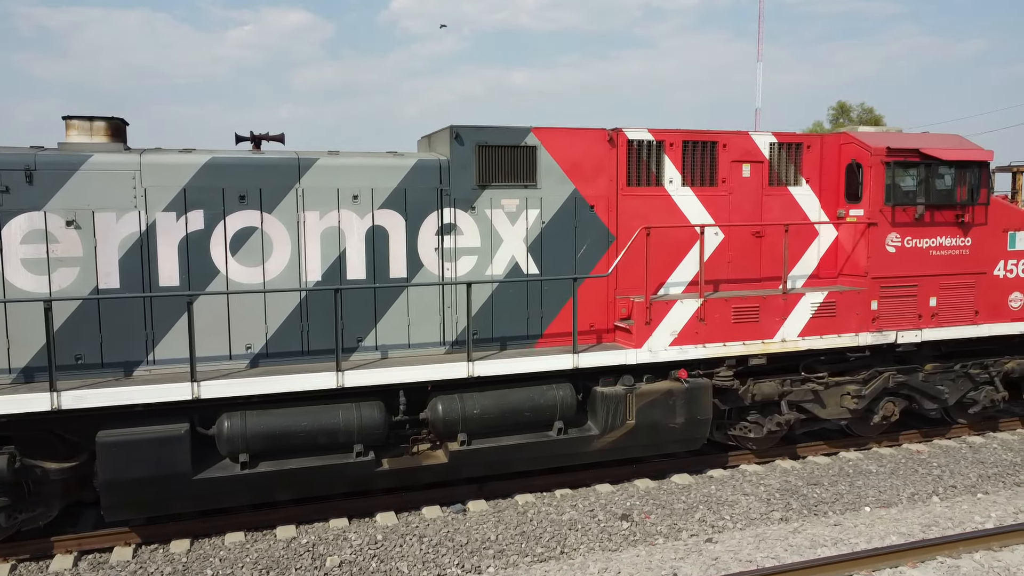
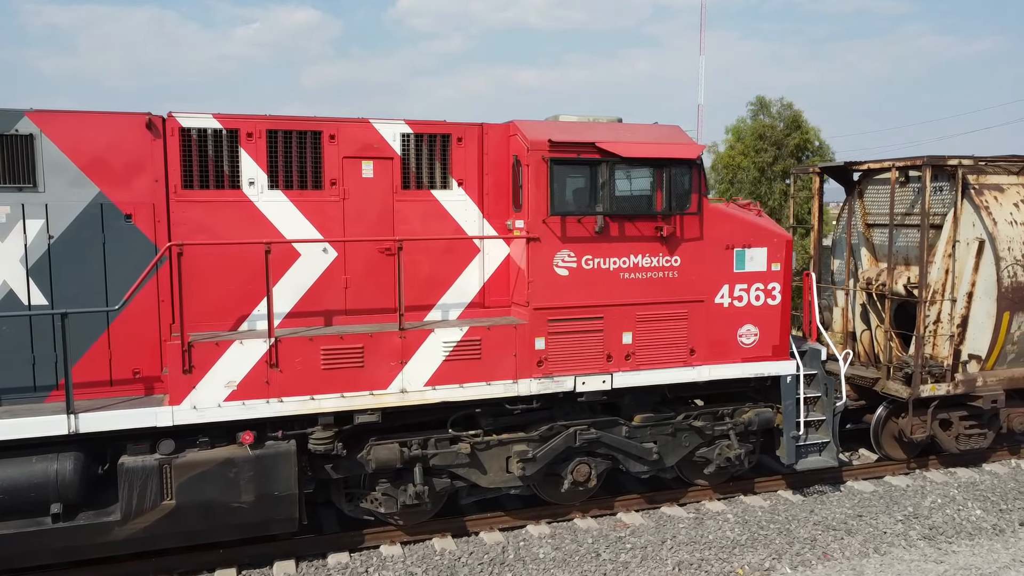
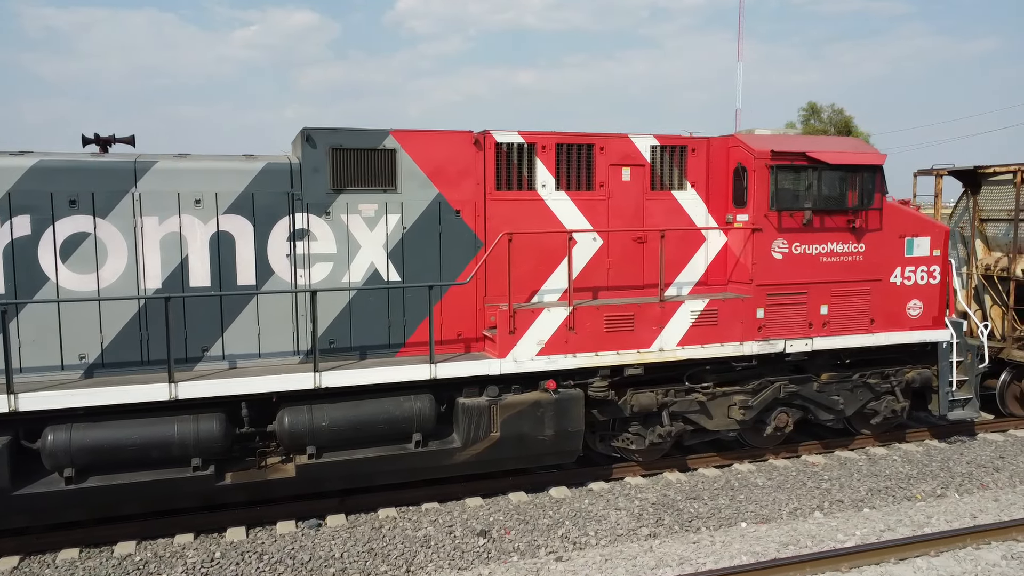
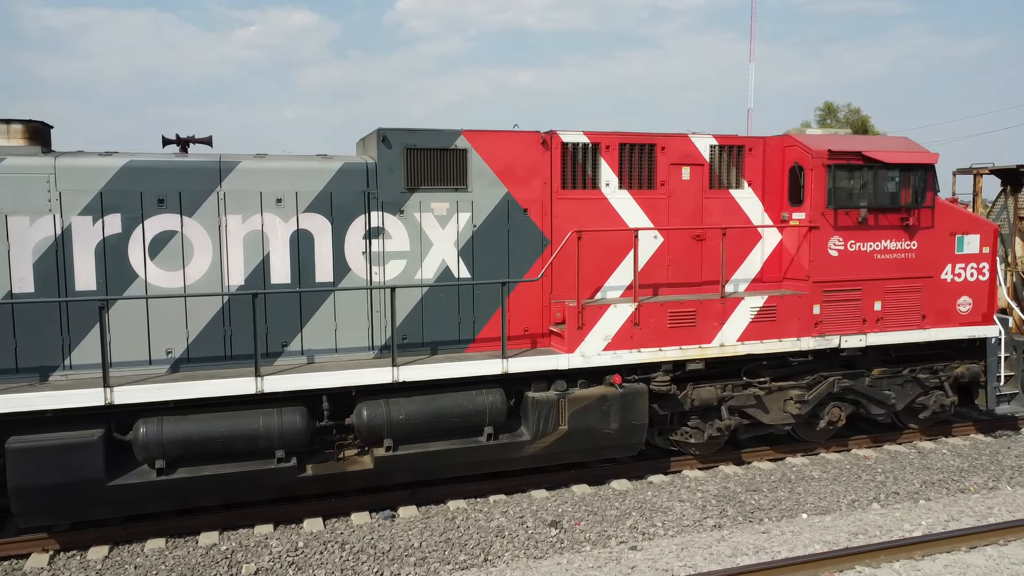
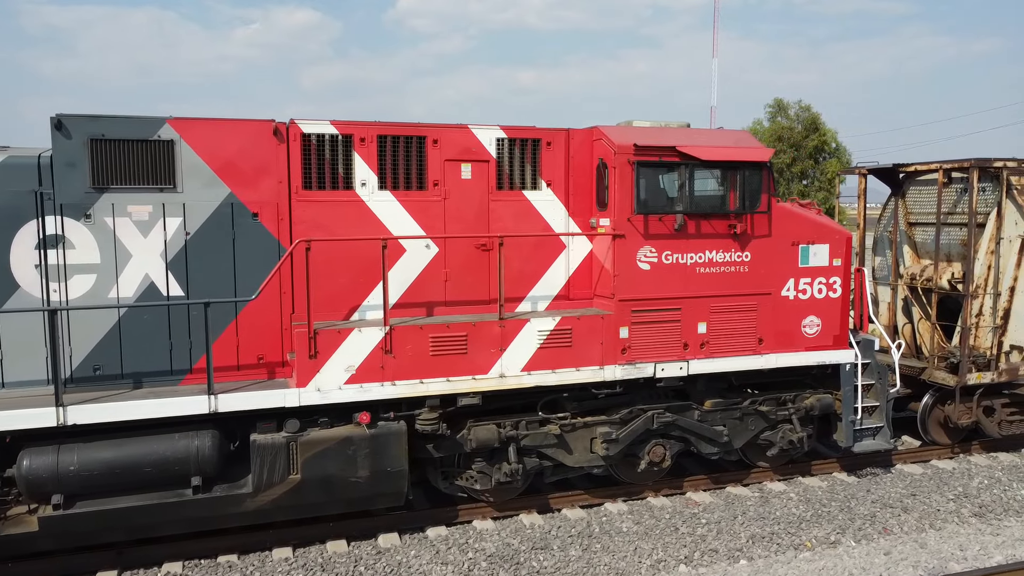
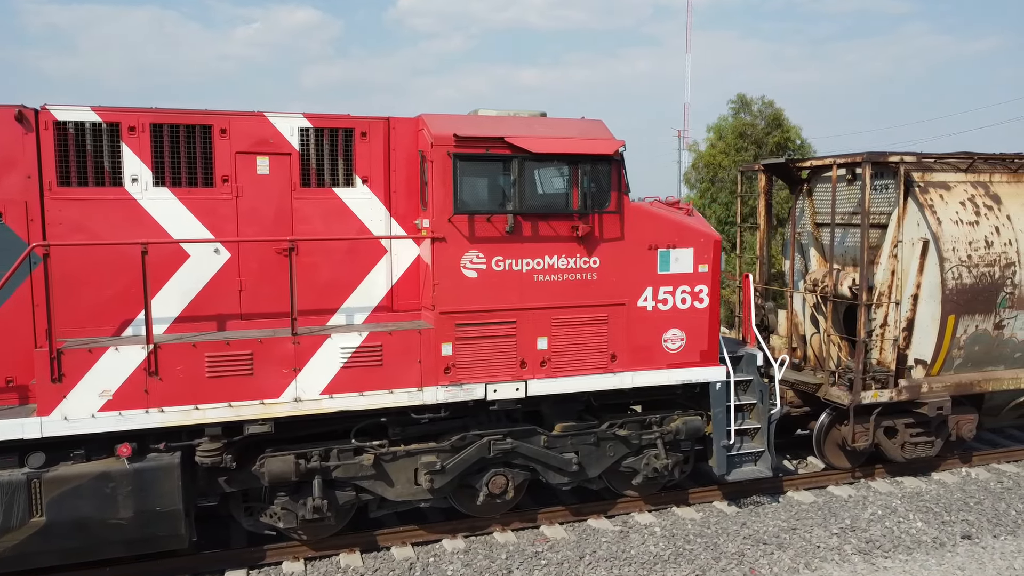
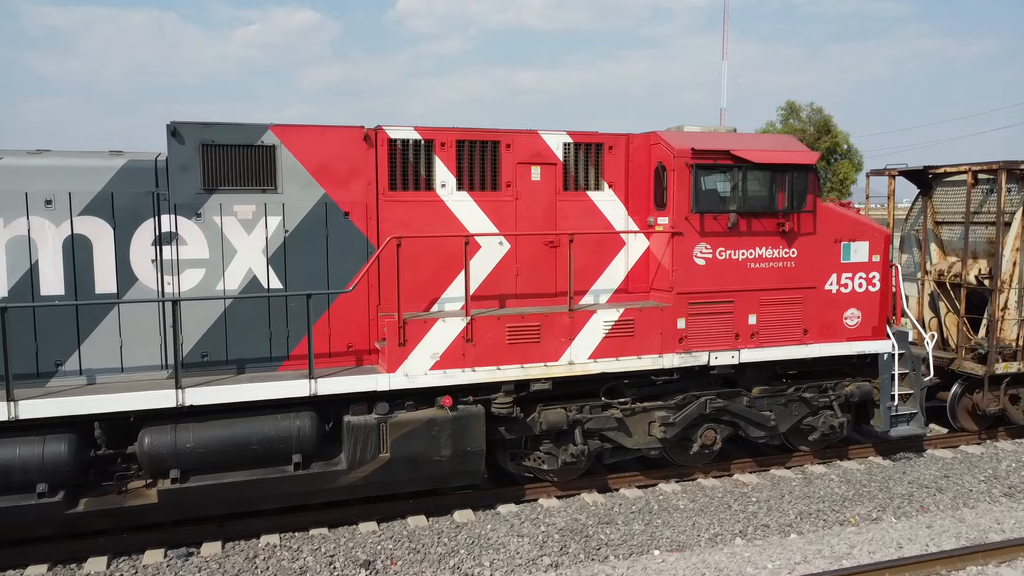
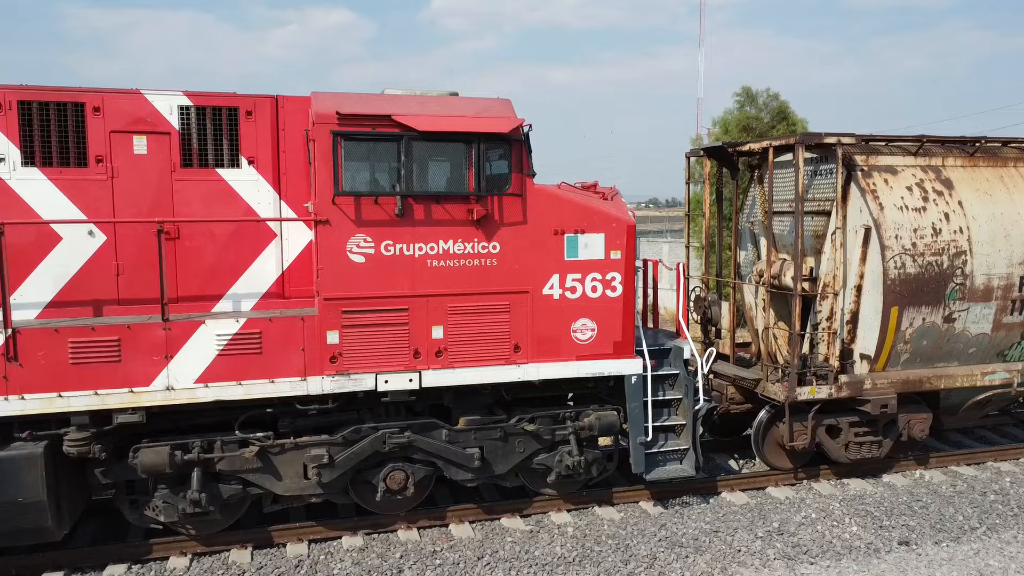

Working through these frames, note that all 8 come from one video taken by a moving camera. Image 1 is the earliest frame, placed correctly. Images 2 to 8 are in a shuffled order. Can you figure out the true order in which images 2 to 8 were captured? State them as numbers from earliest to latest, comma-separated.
4, 3, 7, 5, 2, 6, 8
